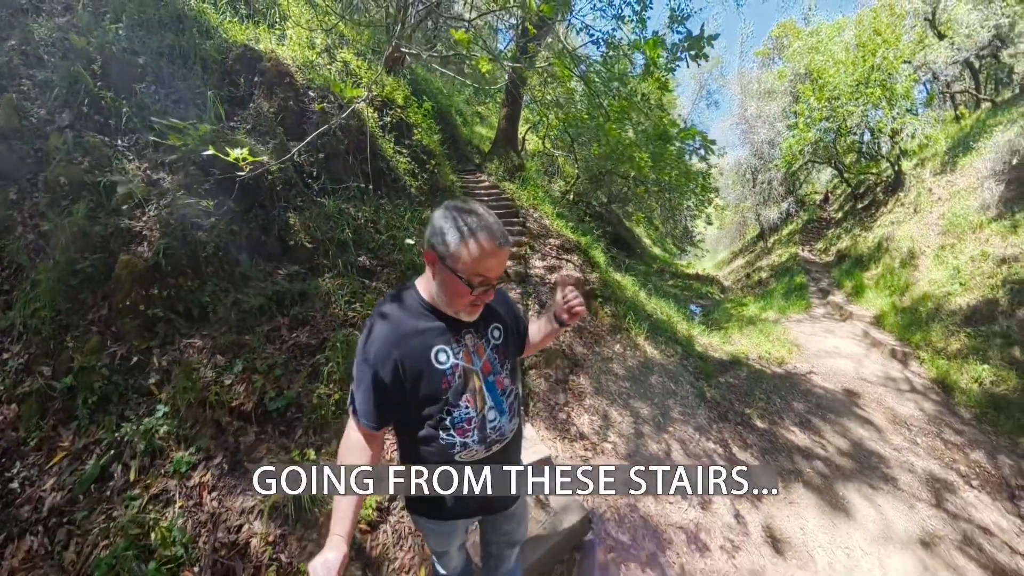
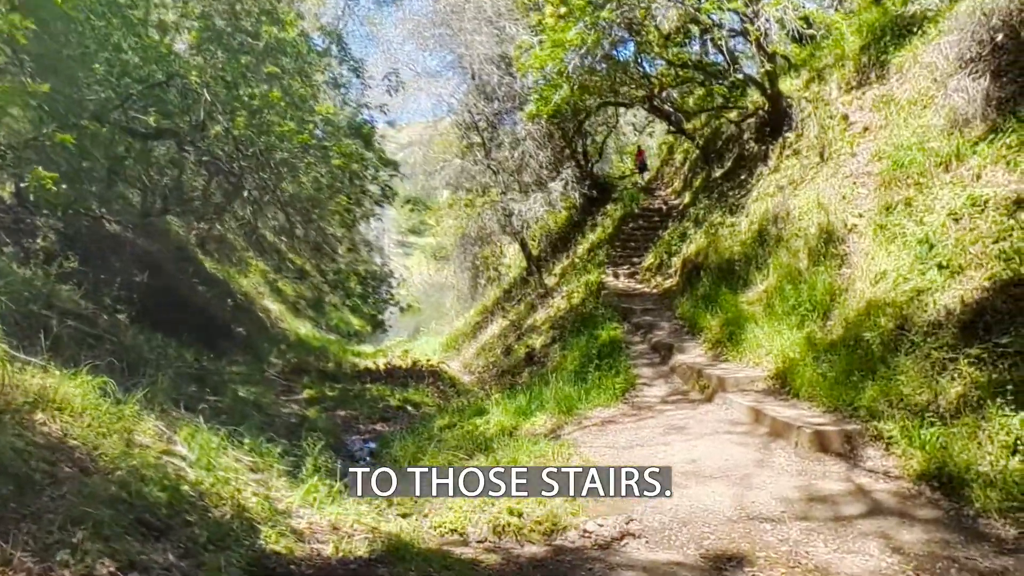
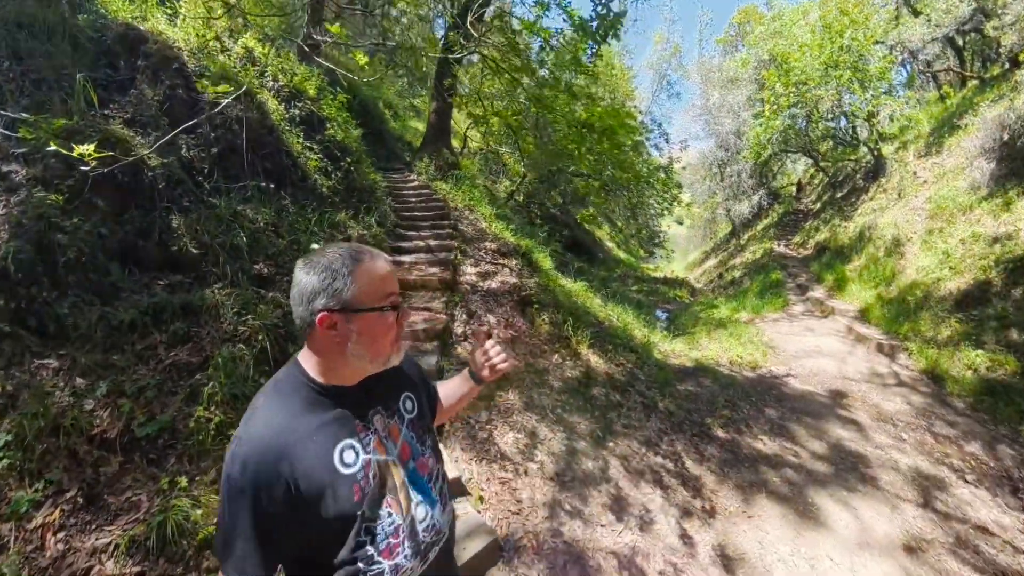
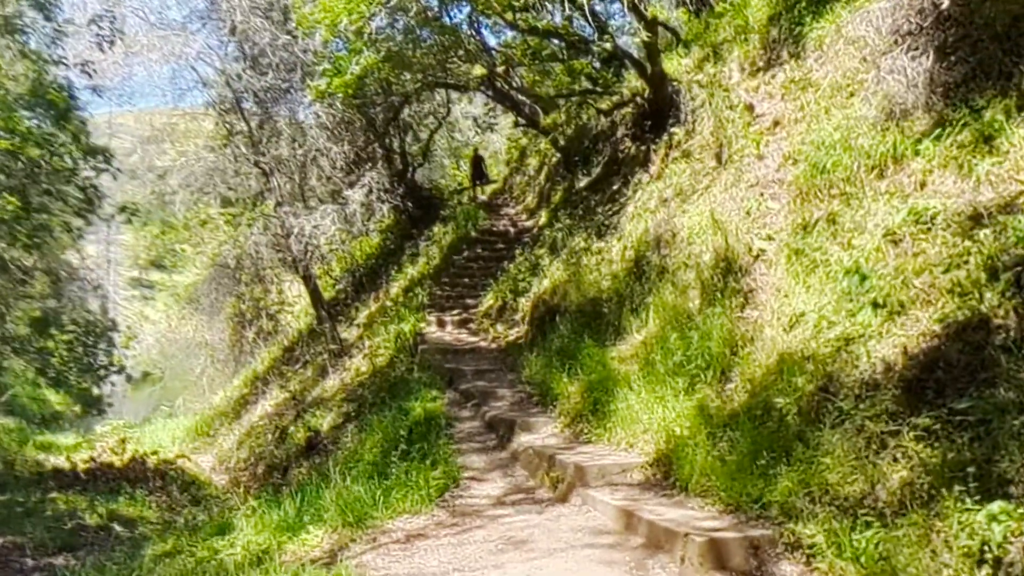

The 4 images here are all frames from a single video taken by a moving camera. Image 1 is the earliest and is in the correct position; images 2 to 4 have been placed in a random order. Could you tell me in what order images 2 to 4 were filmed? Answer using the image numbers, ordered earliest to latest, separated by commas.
3, 2, 4
